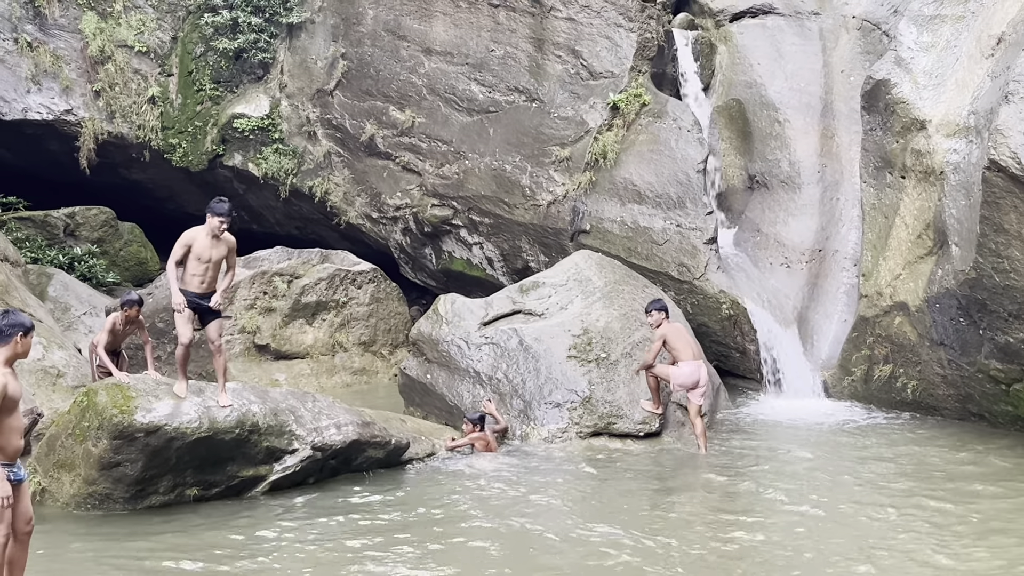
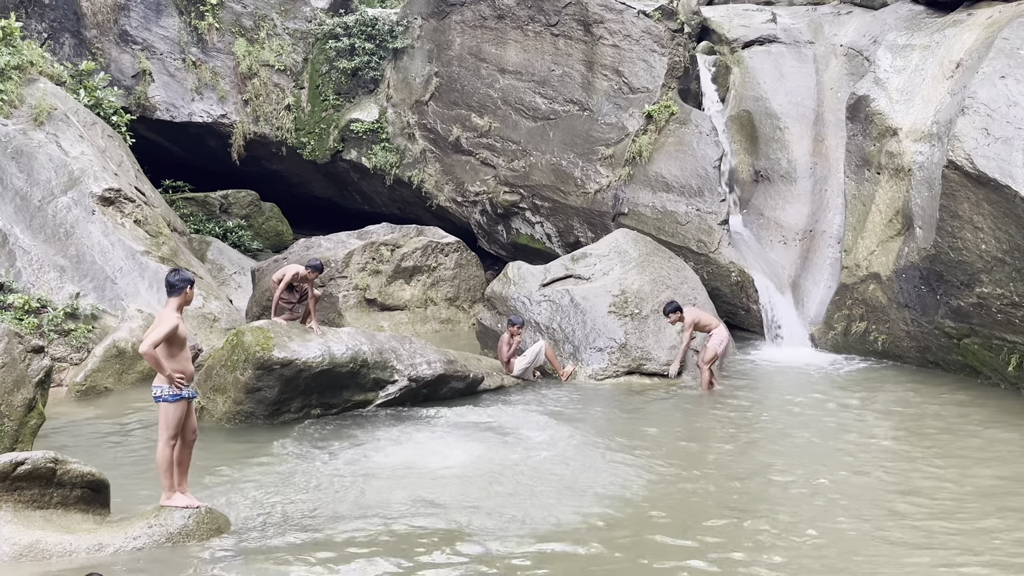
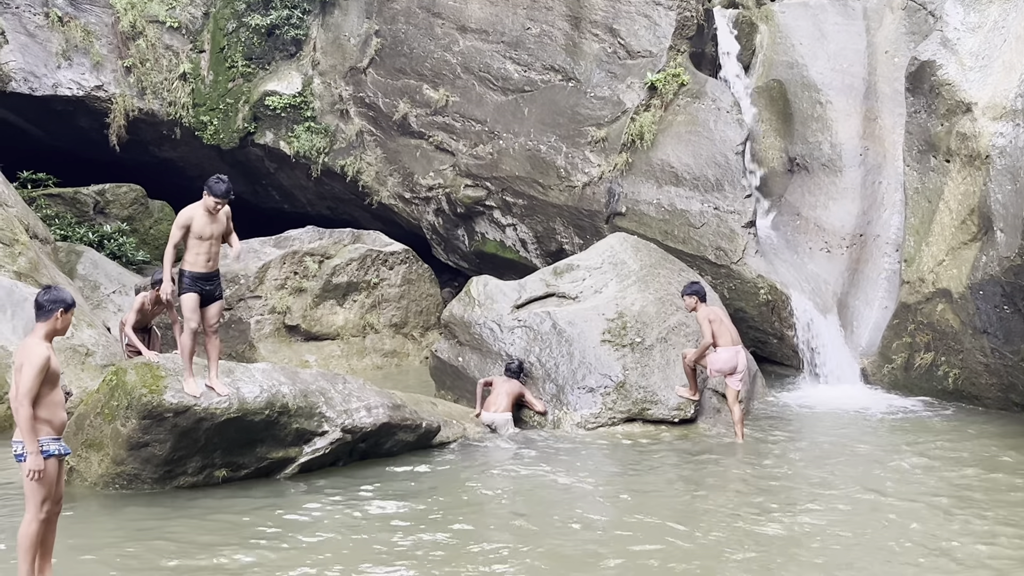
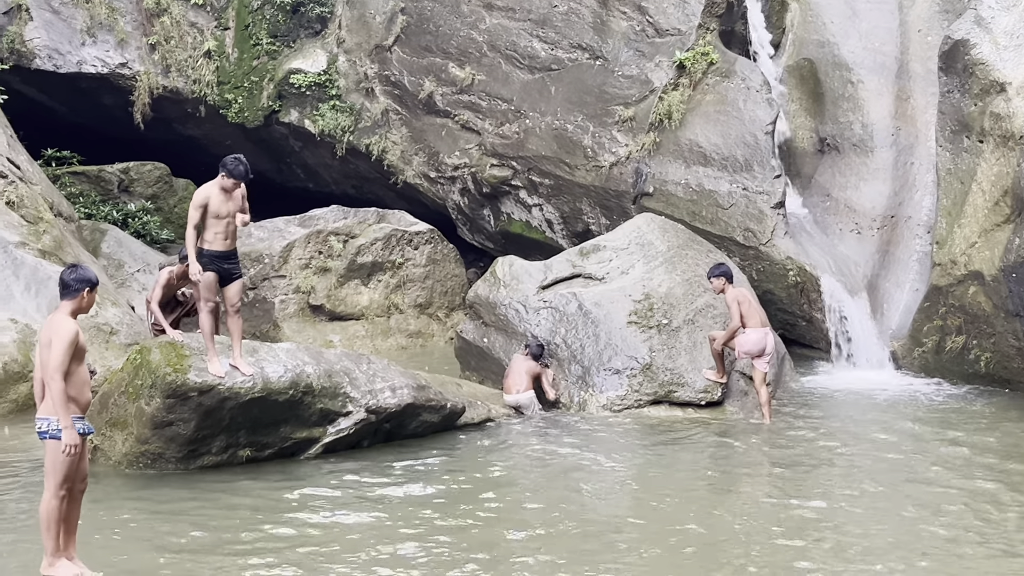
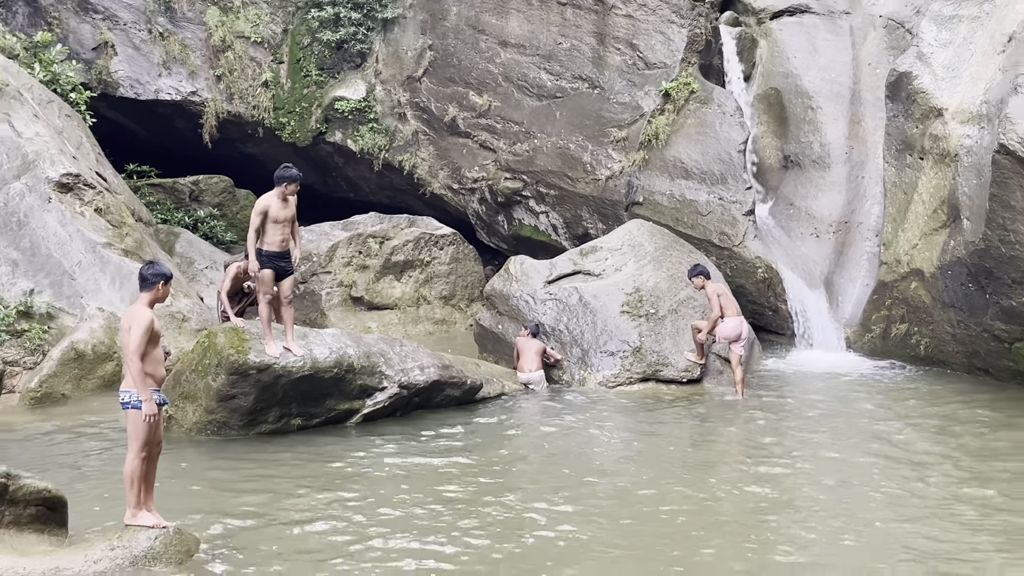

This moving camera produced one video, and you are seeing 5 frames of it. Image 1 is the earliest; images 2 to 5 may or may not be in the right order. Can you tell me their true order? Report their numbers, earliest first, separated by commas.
3, 4, 5, 2
